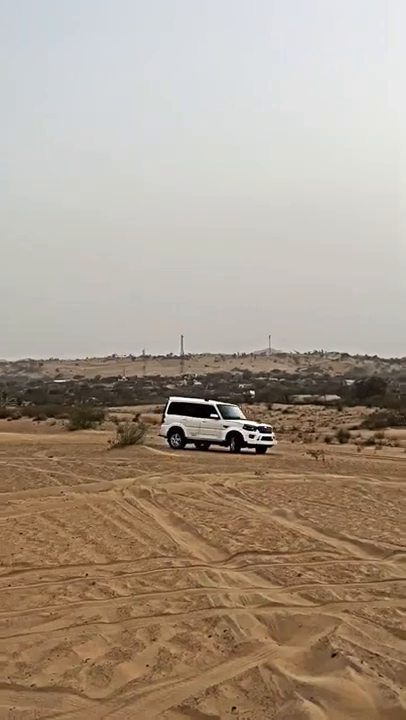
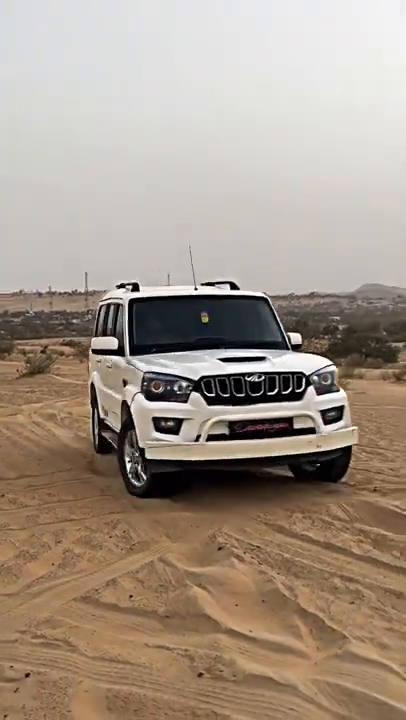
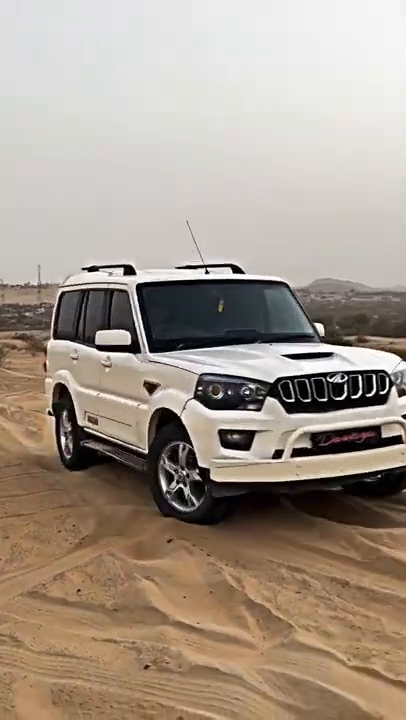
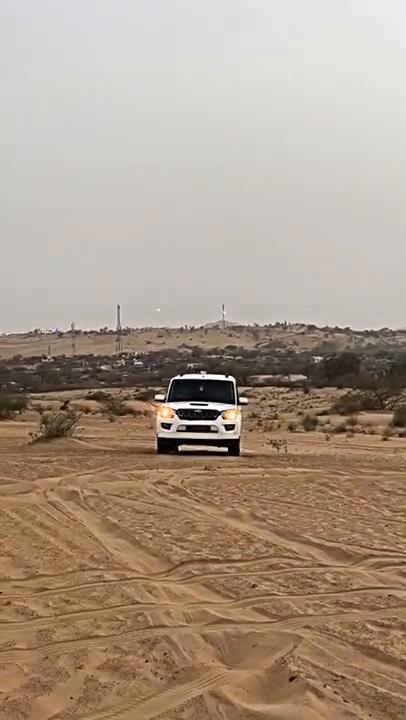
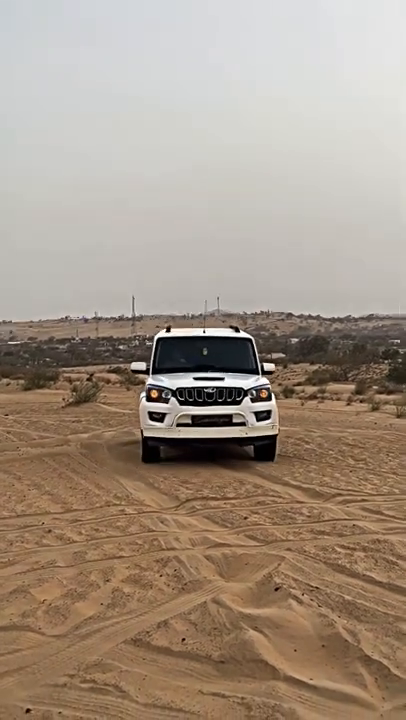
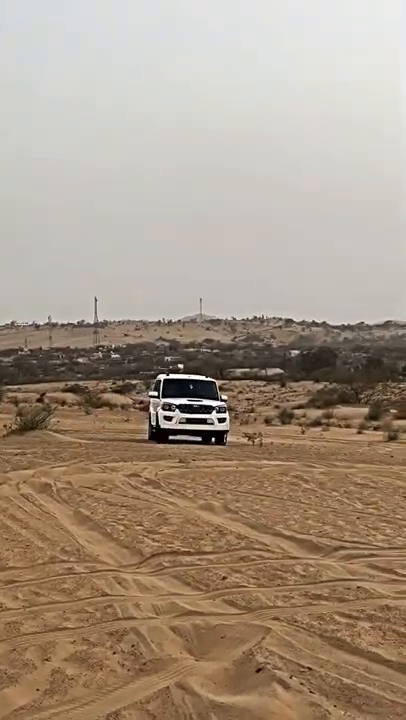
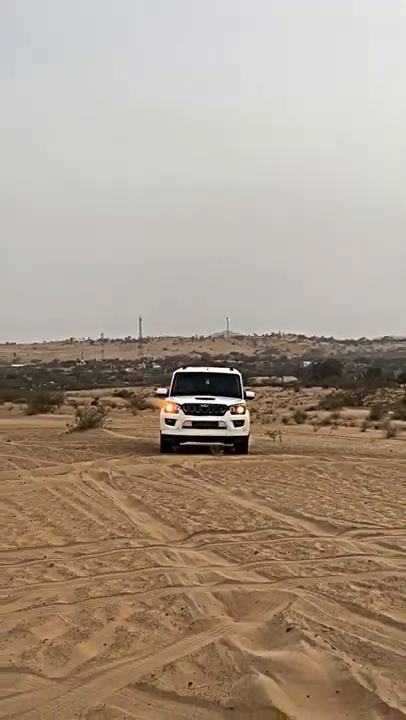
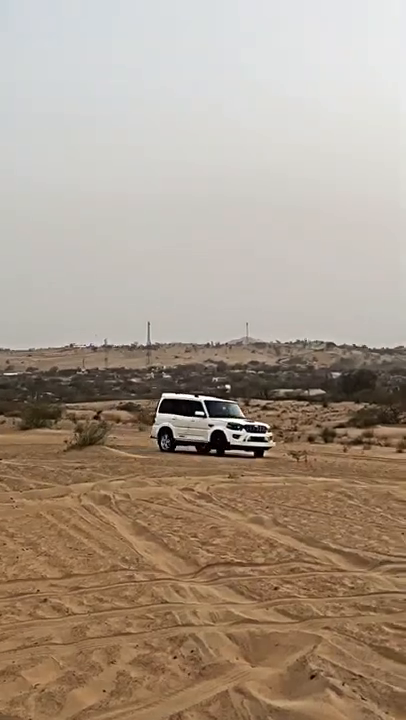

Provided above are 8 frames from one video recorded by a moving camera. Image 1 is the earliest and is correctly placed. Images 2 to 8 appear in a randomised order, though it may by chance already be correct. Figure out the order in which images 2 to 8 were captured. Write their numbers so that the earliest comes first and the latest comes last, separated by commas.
8, 6, 4, 7, 5, 2, 3
